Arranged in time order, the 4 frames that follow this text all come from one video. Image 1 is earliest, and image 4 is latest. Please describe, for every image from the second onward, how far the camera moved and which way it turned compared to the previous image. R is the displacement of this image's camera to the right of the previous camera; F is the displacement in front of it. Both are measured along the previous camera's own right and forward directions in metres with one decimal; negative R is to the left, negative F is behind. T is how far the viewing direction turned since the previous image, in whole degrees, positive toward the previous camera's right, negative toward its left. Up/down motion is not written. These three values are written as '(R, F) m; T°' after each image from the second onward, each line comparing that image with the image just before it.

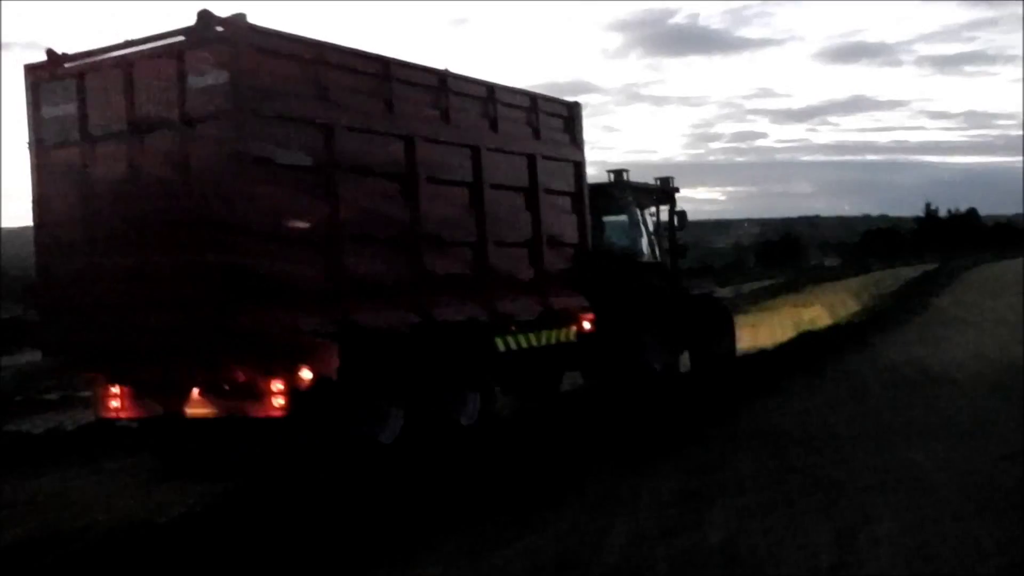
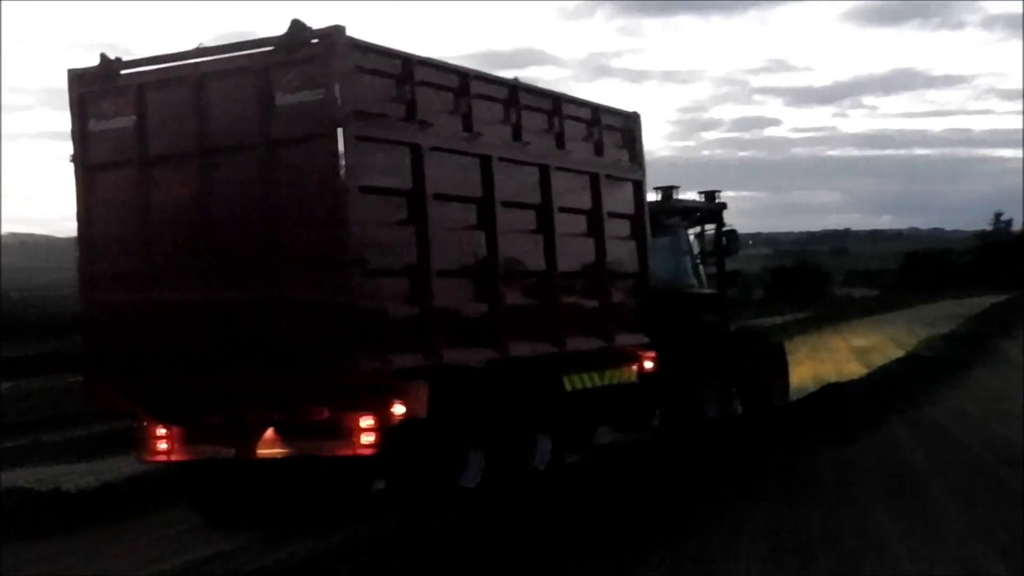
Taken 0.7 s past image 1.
(-1.0, +0.7) m; +3°
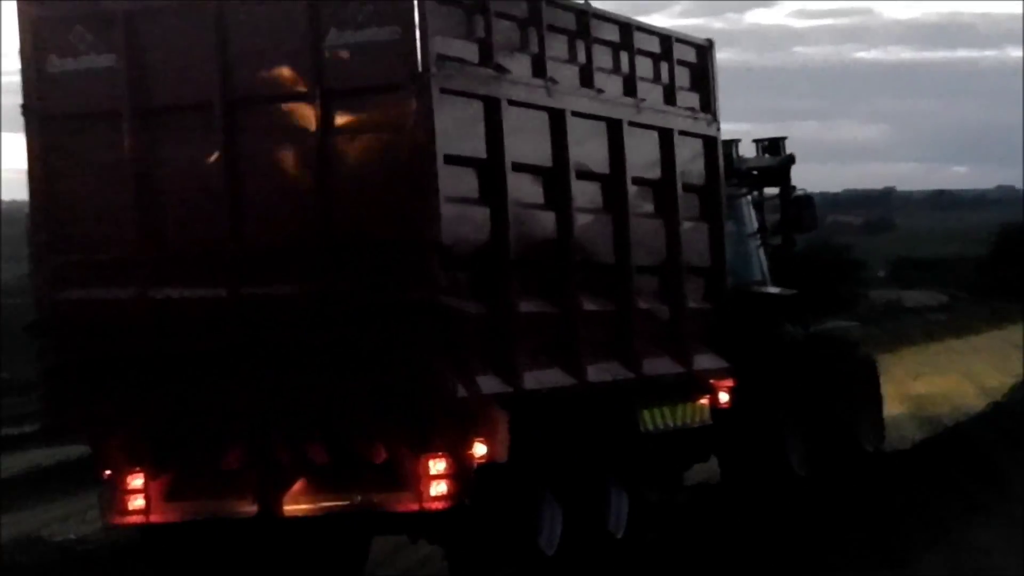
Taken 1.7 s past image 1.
(-0.9, +2.2) m; +4°
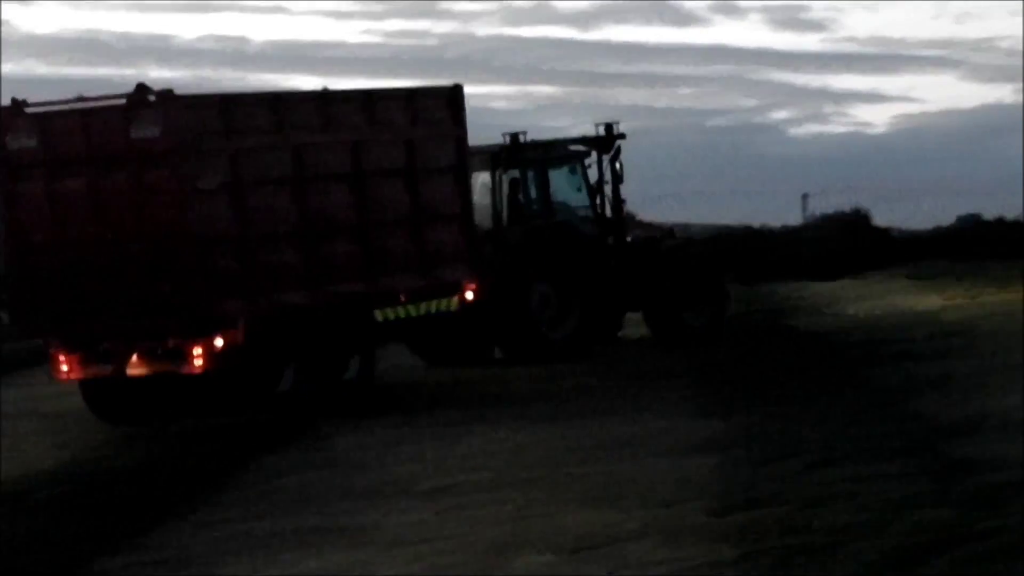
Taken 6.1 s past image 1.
(+4.1, -4.9) m; -10°
